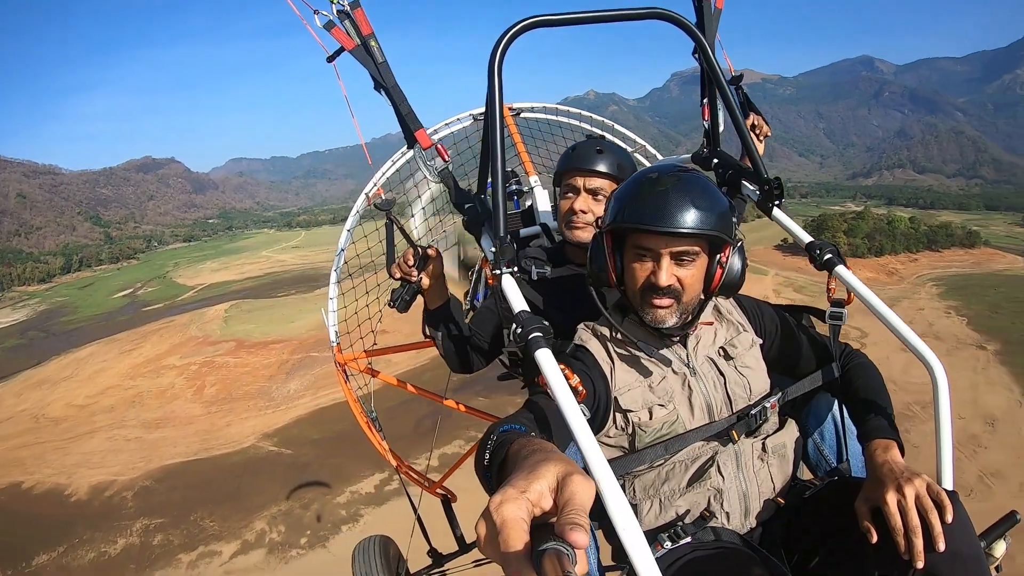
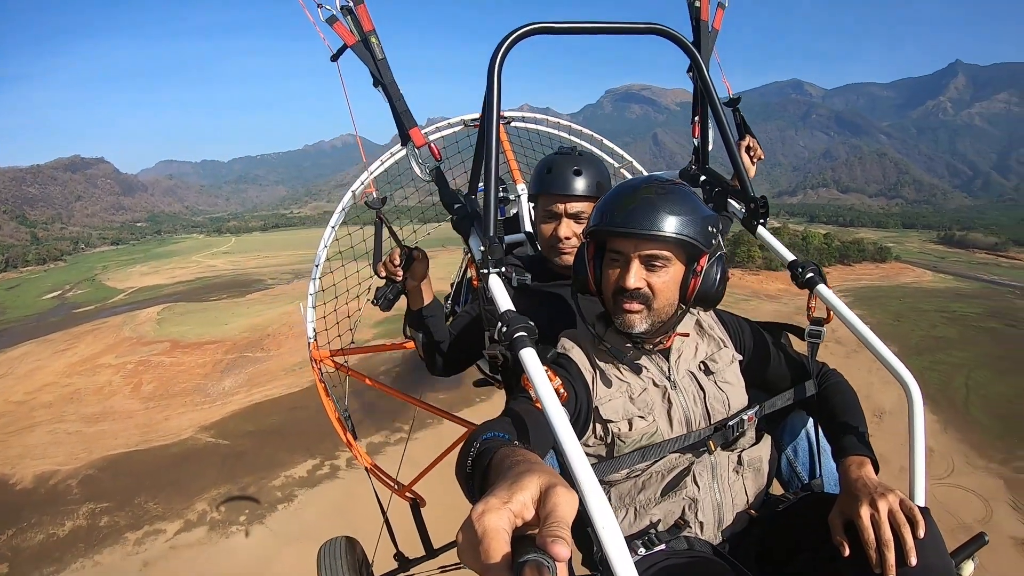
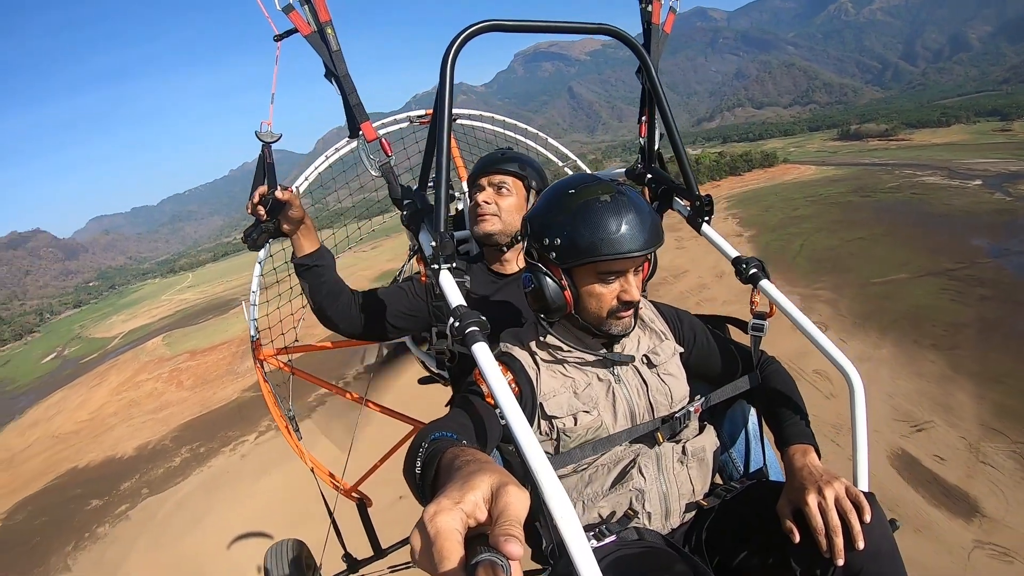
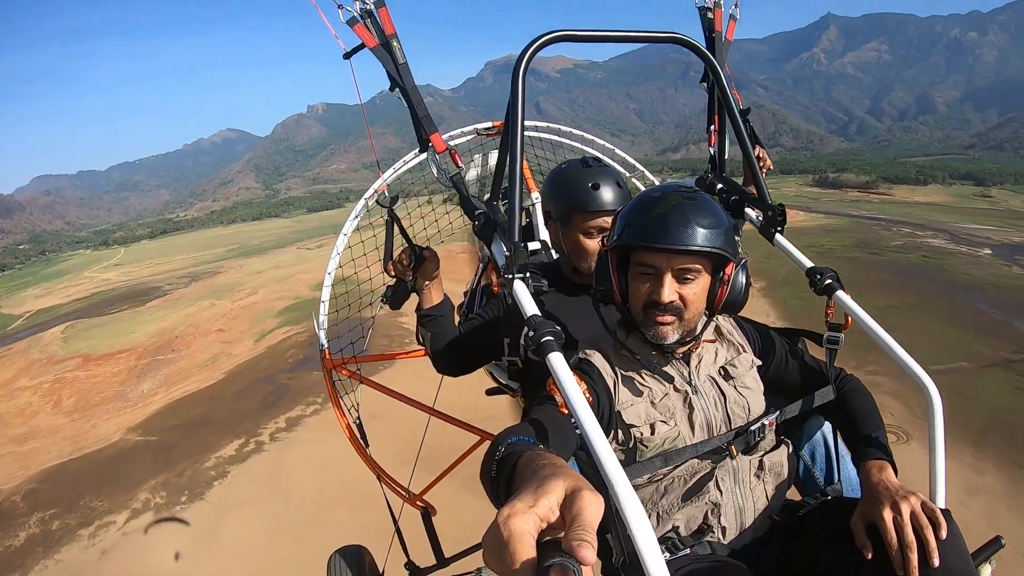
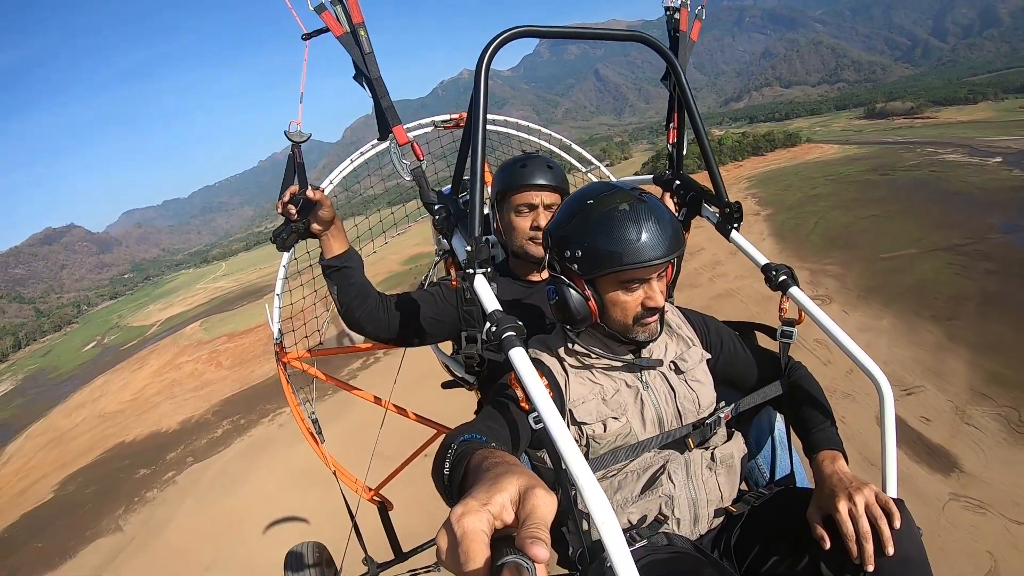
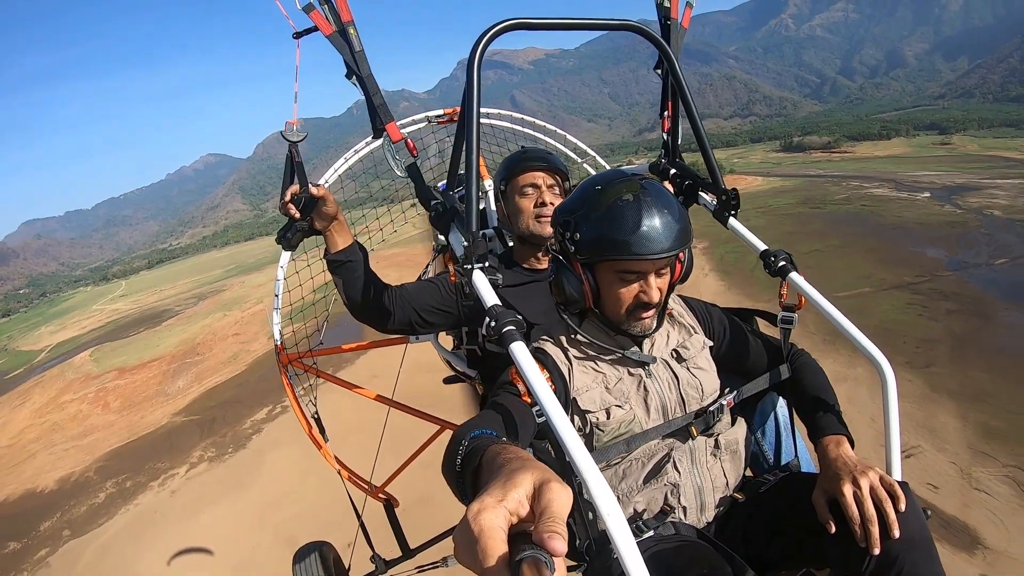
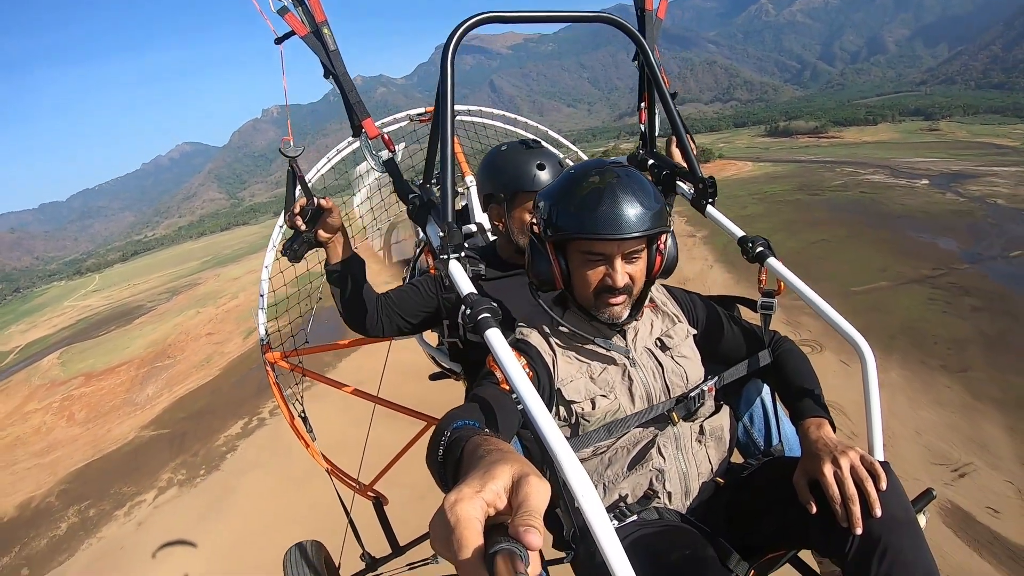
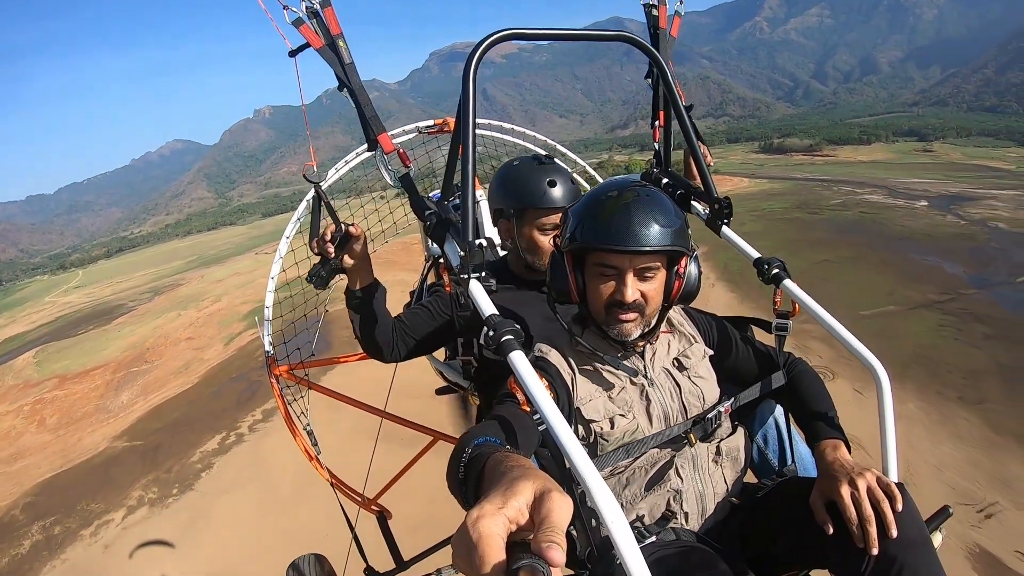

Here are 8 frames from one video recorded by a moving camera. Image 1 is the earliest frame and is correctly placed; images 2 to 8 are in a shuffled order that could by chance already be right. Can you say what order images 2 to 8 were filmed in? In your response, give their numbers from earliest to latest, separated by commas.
2, 4, 8, 7, 6, 3, 5
